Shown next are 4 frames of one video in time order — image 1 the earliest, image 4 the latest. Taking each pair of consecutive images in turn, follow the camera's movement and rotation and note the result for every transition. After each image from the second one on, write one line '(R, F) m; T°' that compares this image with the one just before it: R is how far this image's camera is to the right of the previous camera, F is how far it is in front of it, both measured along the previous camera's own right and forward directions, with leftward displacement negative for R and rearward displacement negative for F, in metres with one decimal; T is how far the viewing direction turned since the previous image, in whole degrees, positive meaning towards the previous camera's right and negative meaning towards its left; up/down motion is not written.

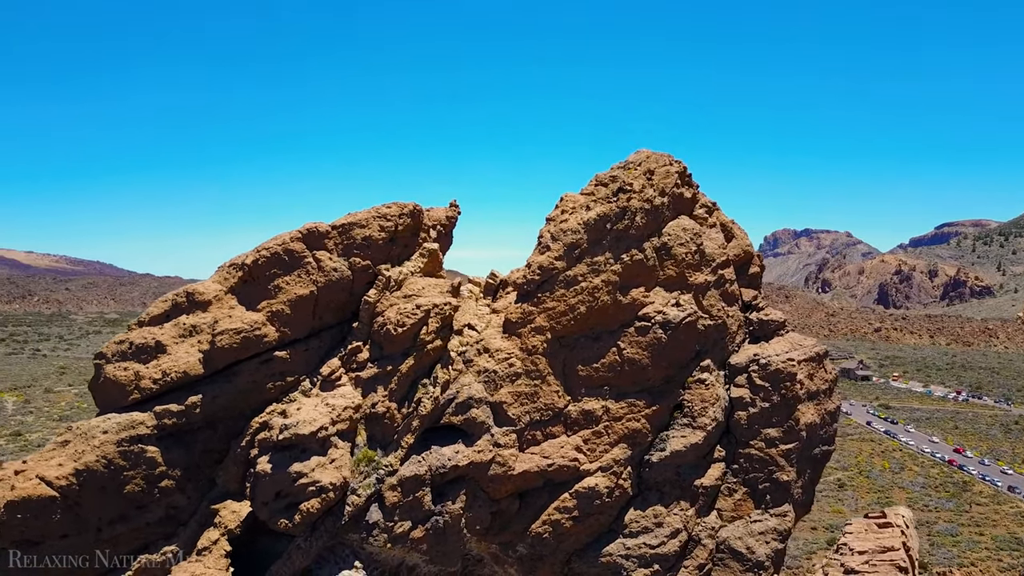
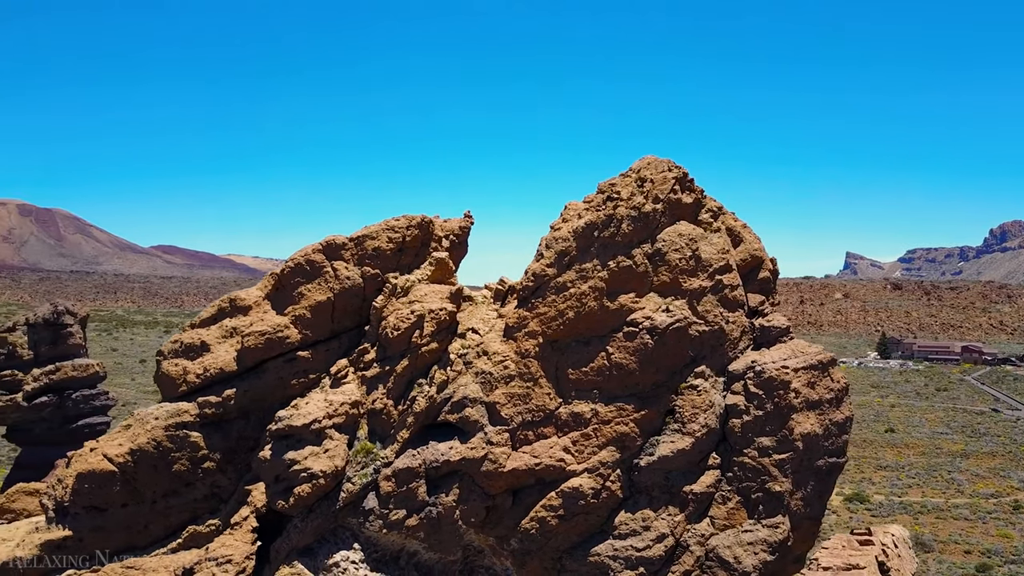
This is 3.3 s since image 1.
(+3.2, -0.3) m; -13°
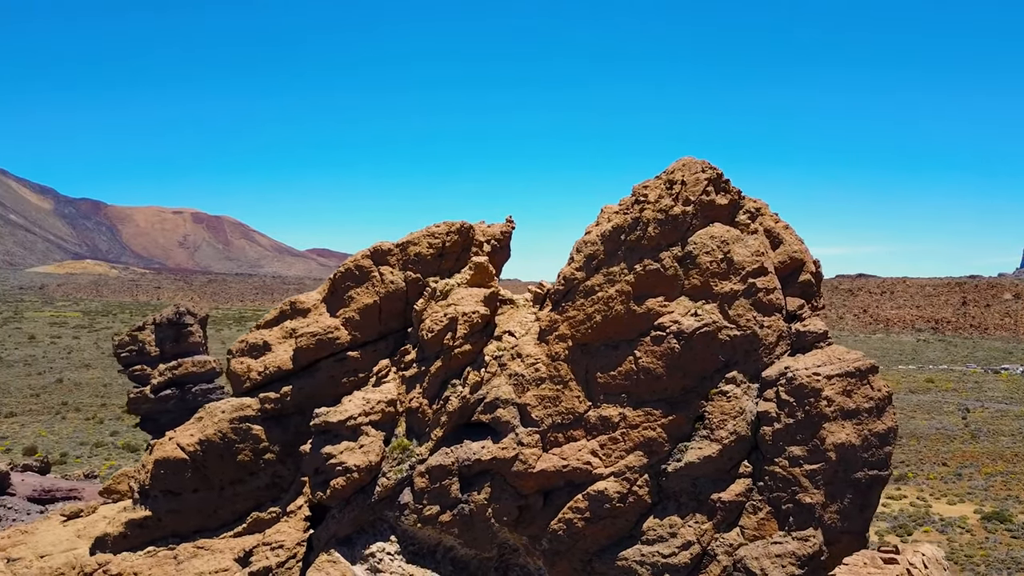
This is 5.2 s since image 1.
(+1.8, -0.1) m; -10°
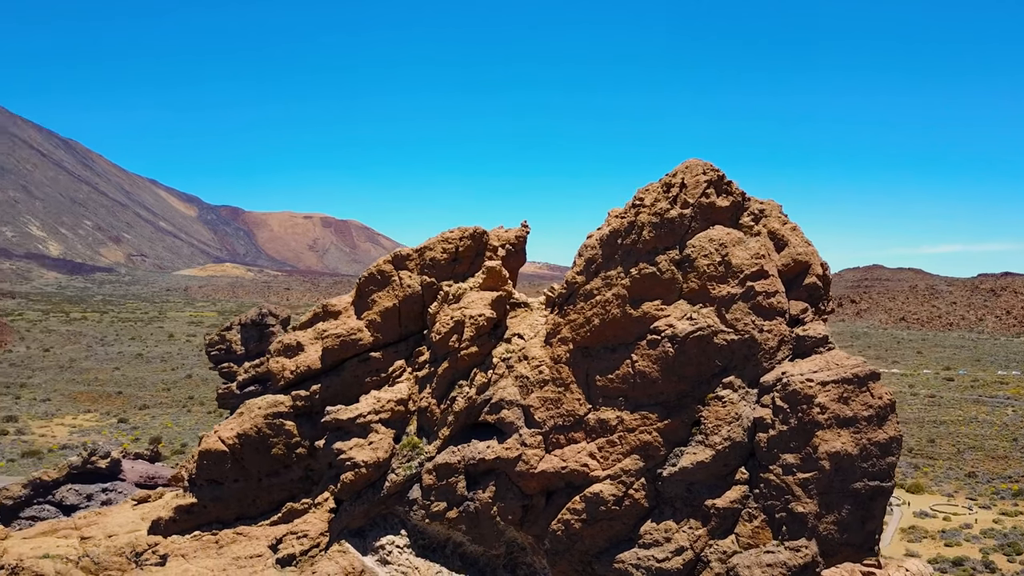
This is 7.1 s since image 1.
(+2.0, -0.2) m; -8°
